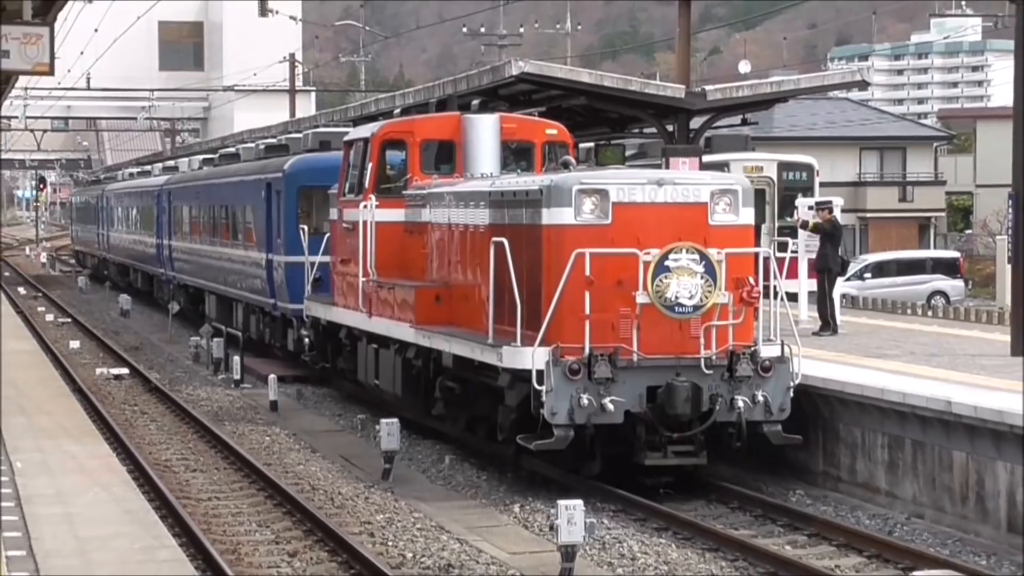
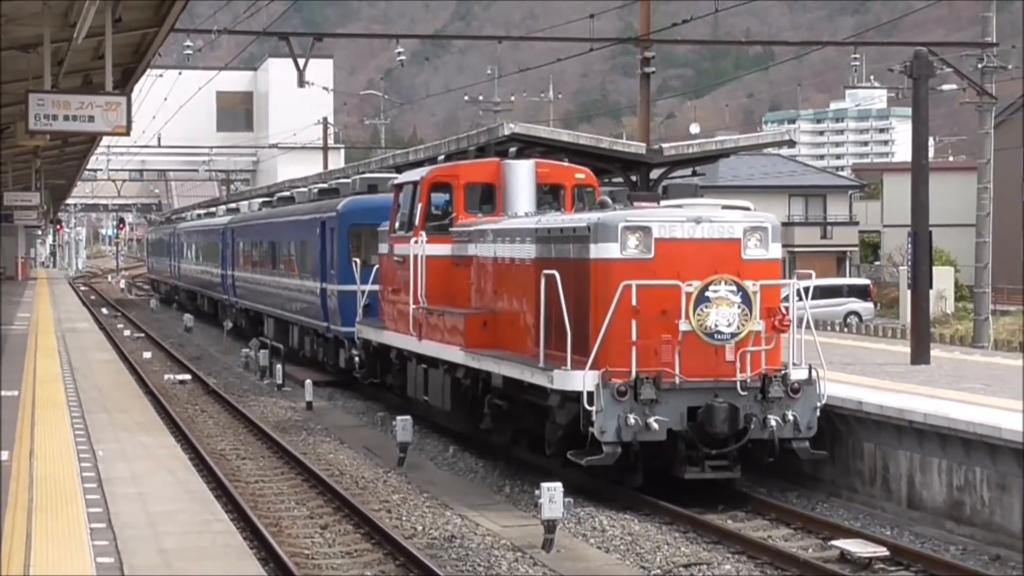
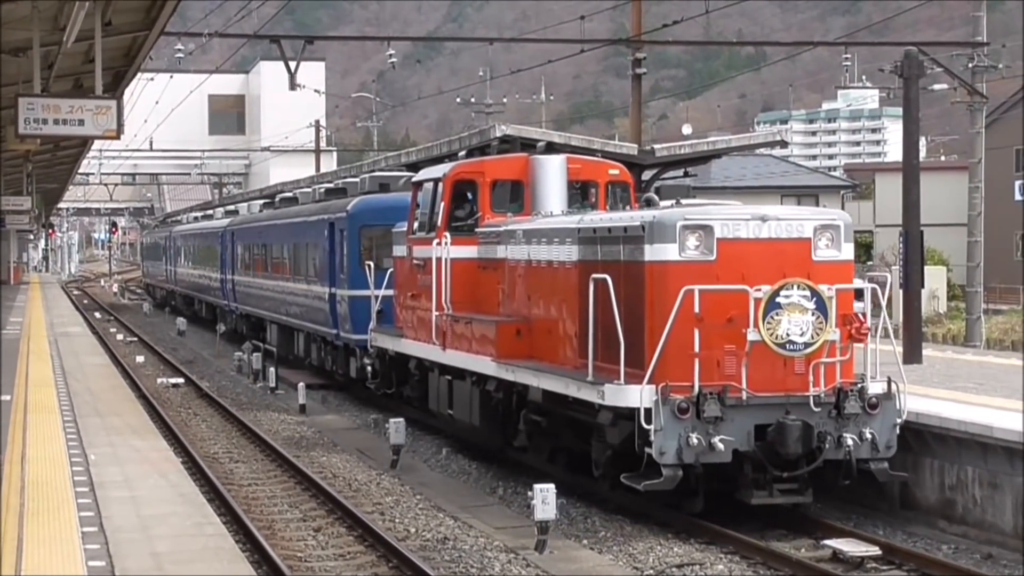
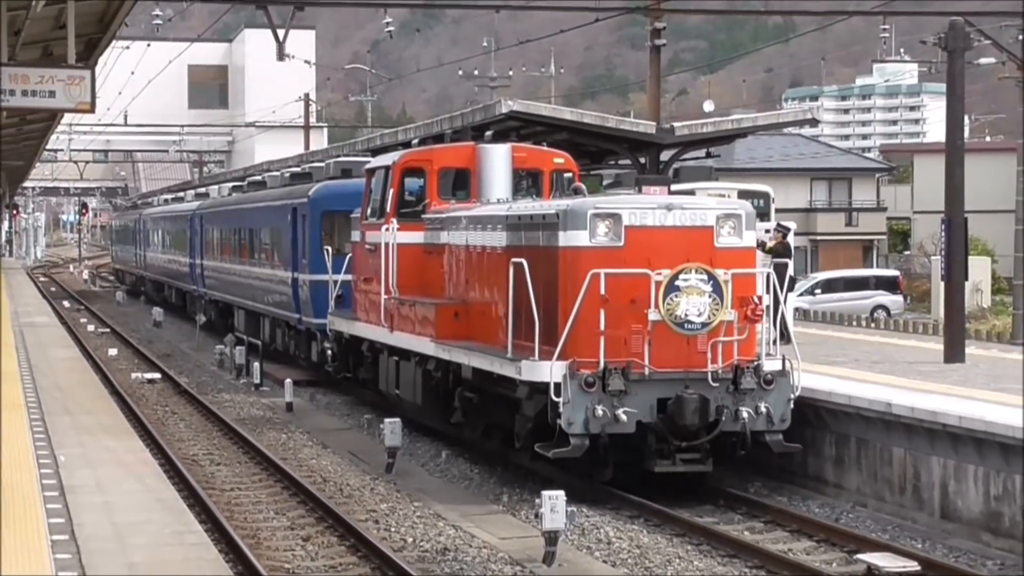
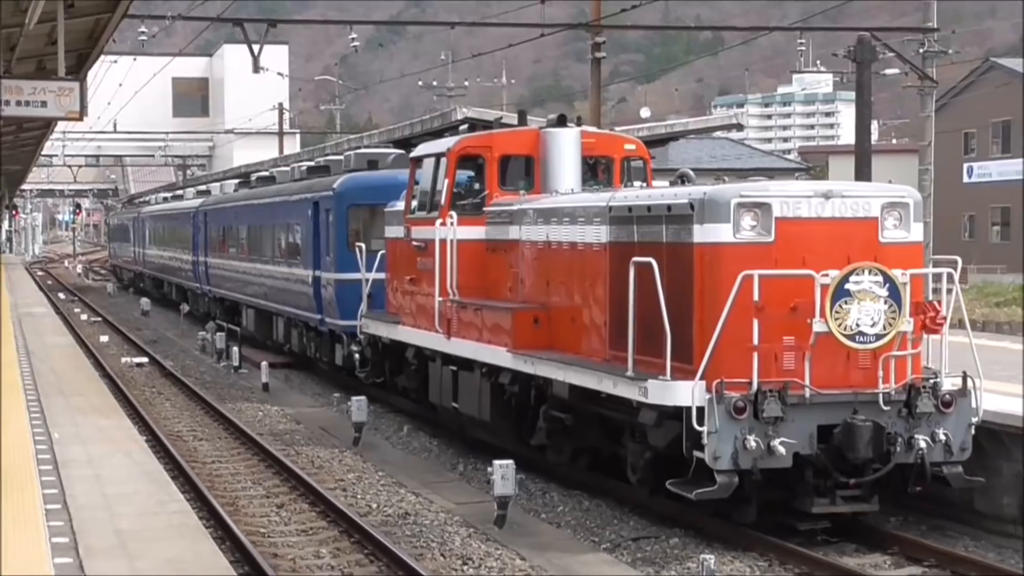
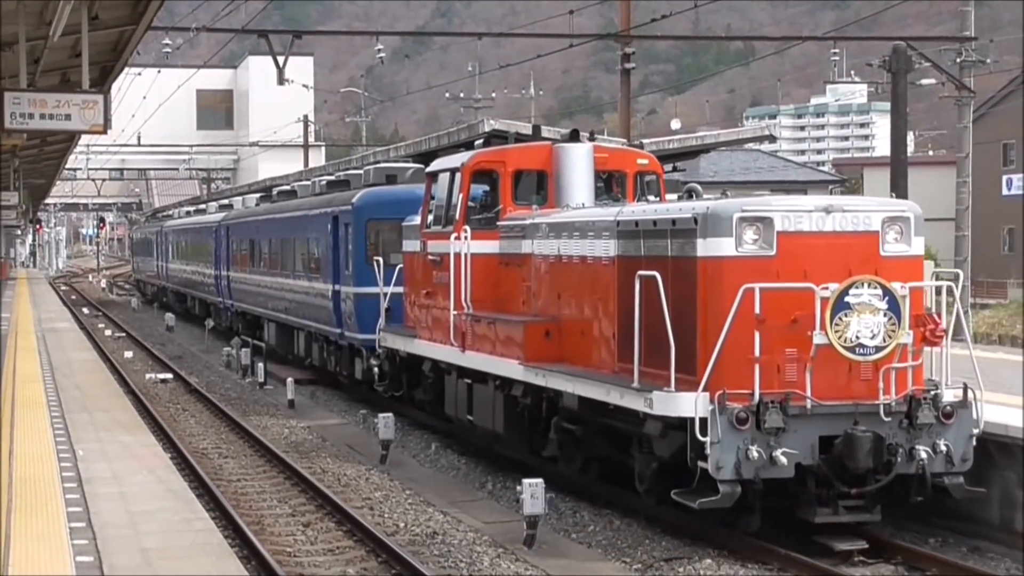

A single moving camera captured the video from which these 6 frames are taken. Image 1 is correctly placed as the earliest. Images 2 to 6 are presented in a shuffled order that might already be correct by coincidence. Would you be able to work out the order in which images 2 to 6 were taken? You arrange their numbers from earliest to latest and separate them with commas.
4, 2, 3, 6, 5
